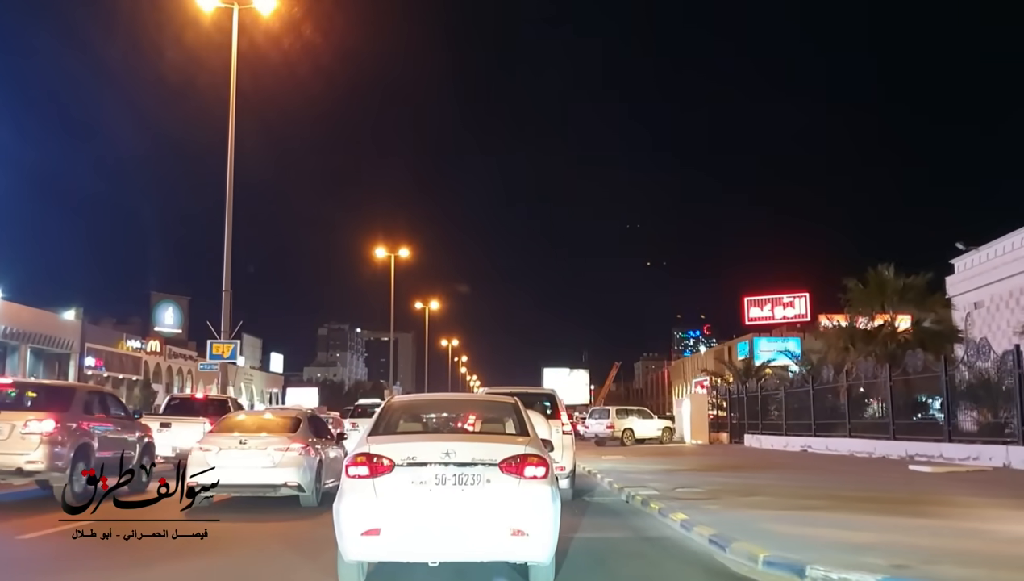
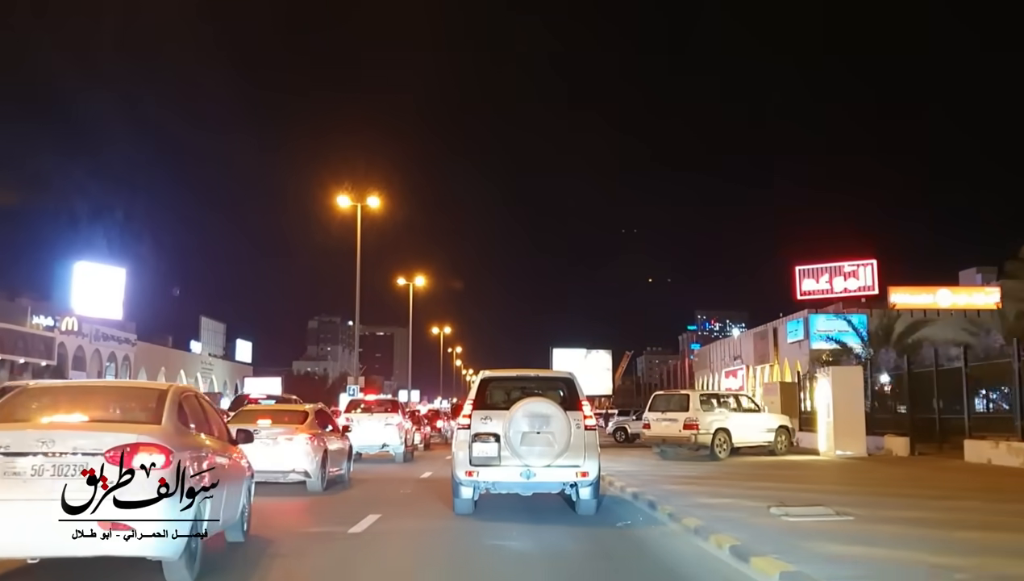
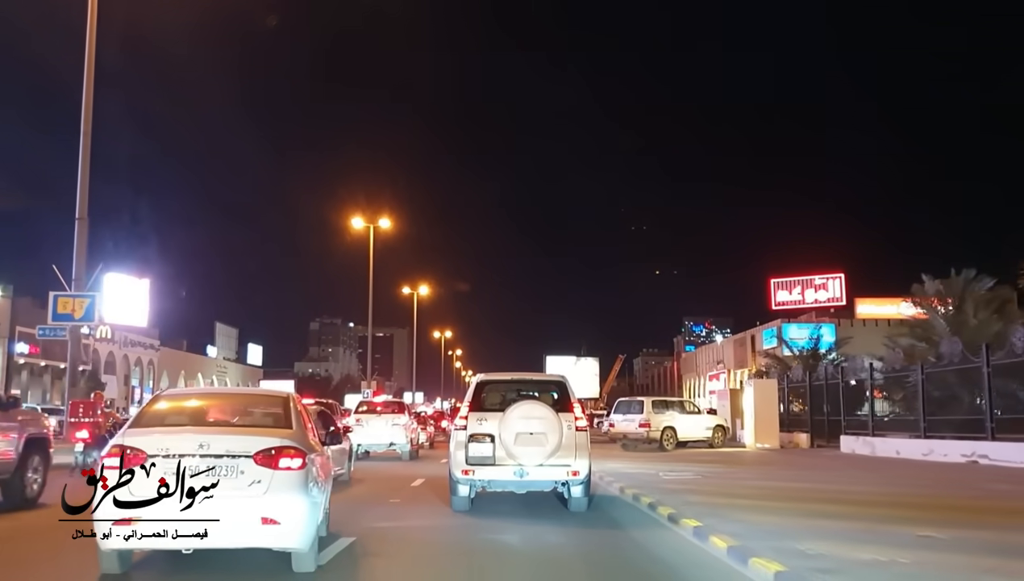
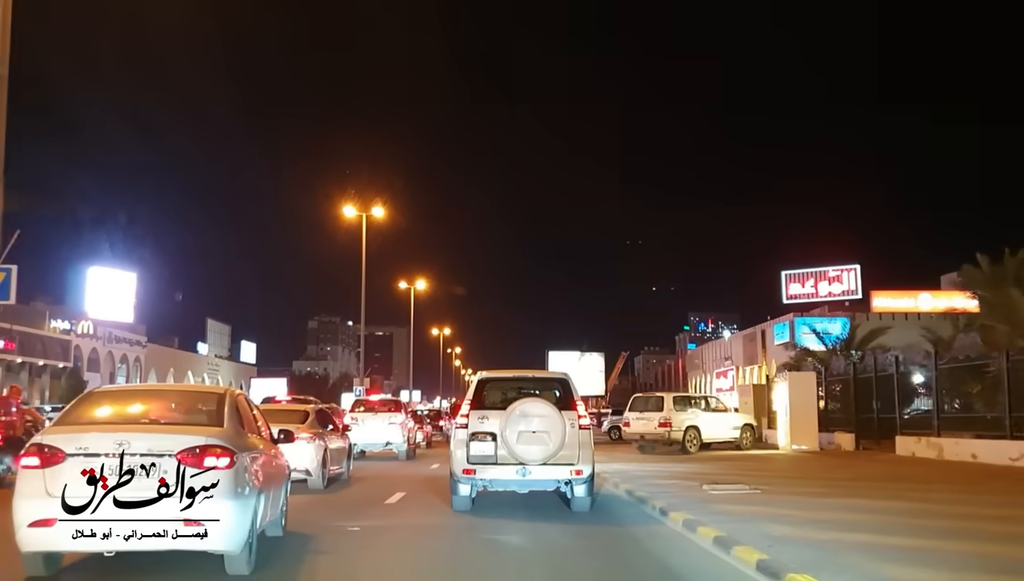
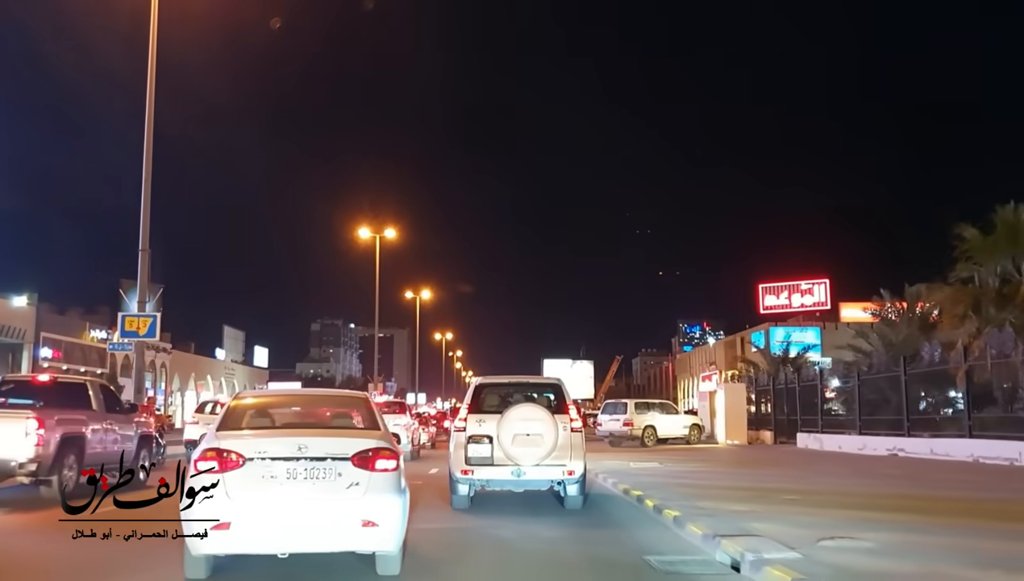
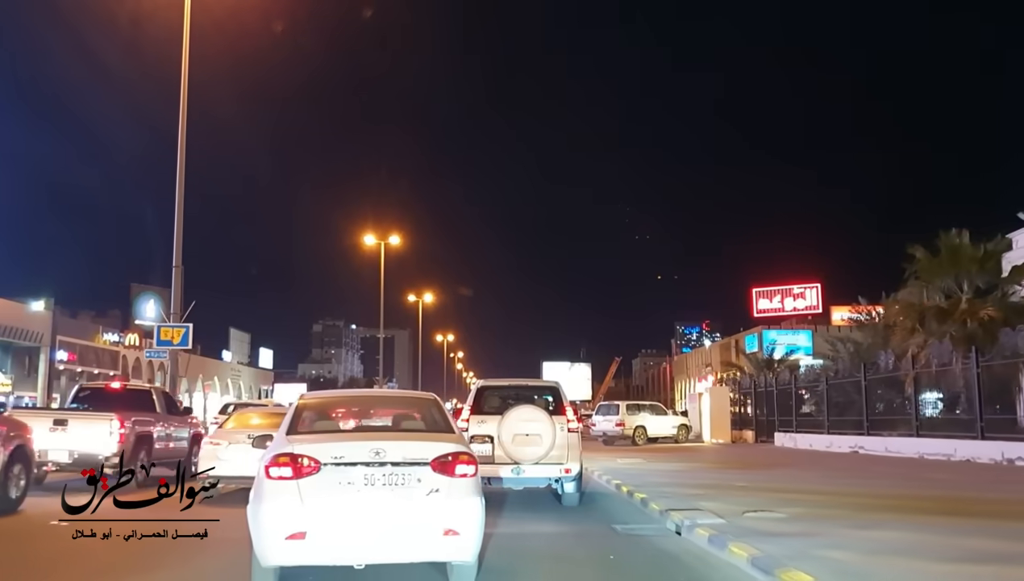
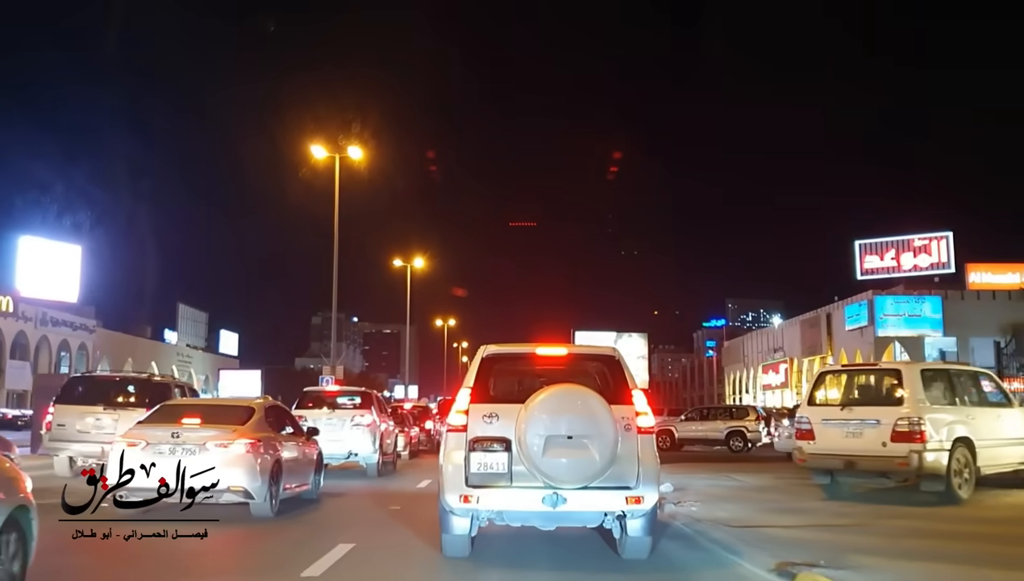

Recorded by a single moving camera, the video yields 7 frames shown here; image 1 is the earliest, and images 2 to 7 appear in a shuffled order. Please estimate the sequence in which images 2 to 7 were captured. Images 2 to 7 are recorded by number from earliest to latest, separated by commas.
6, 5, 3, 4, 2, 7
